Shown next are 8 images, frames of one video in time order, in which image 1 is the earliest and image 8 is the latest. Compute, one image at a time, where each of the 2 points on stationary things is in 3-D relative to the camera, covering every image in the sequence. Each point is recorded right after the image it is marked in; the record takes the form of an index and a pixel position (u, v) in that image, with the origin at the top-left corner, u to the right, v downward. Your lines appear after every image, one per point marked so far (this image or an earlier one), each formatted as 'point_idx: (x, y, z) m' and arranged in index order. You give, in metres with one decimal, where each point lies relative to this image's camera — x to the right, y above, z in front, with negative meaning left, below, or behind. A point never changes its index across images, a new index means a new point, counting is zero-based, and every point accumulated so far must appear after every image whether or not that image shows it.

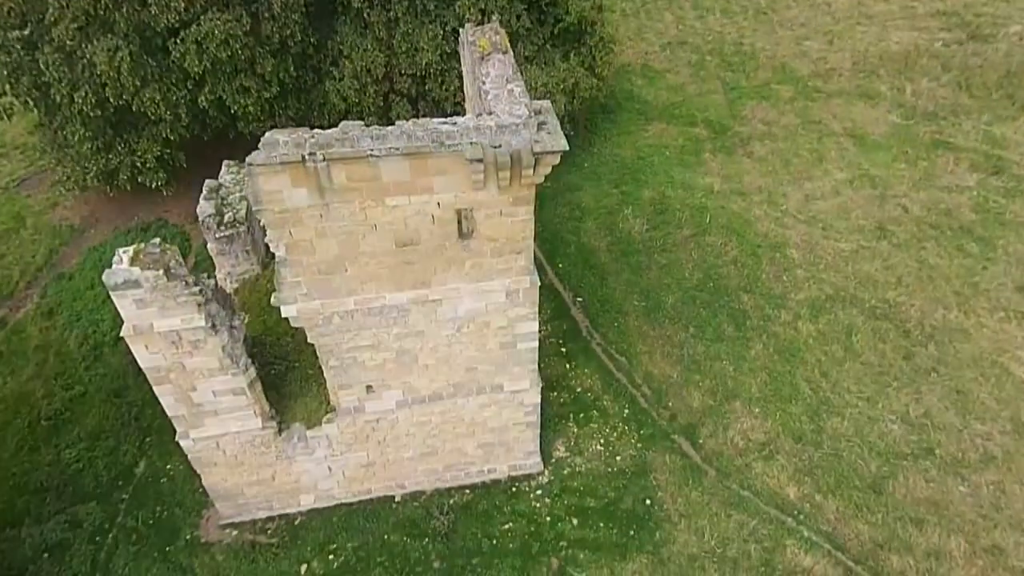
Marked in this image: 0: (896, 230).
0: (+5.4, +0.8, +11.4) m
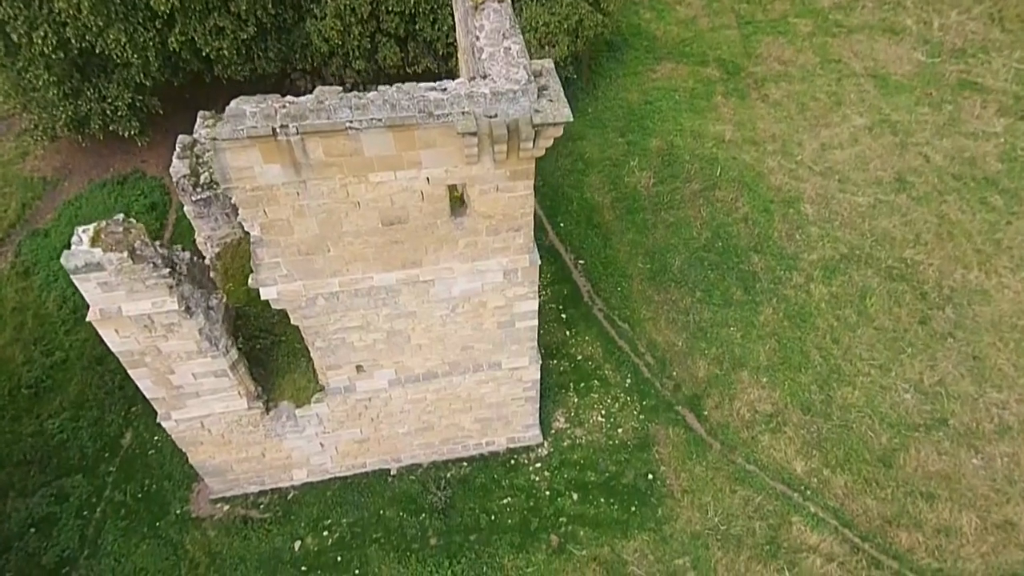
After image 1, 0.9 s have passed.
0: (+5.3, +1.4, +10.8) m
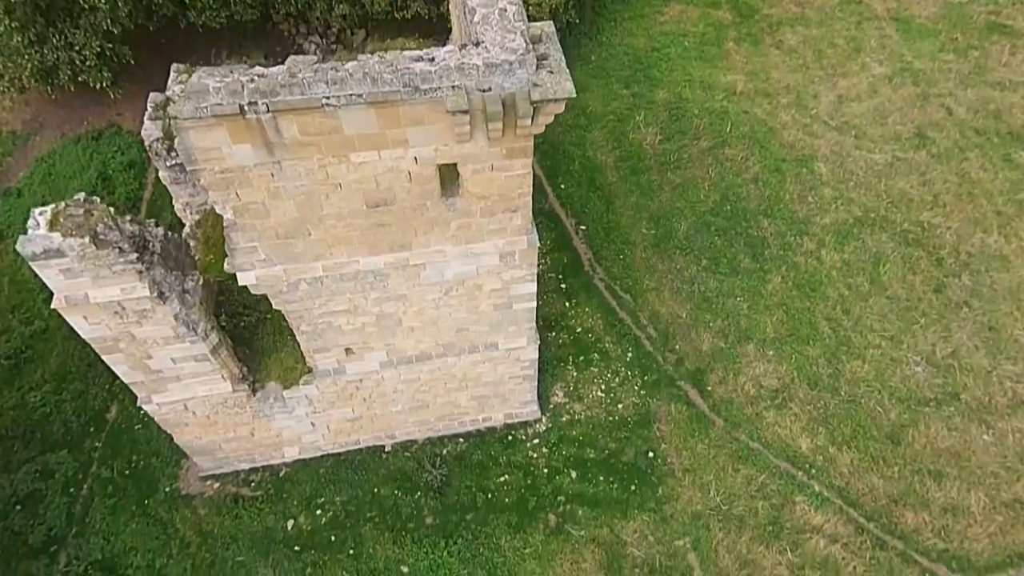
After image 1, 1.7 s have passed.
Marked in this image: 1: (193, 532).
0: (+5.3, +1.9, +10.2) m
1: (-3.2, -2.4, +8.0) m
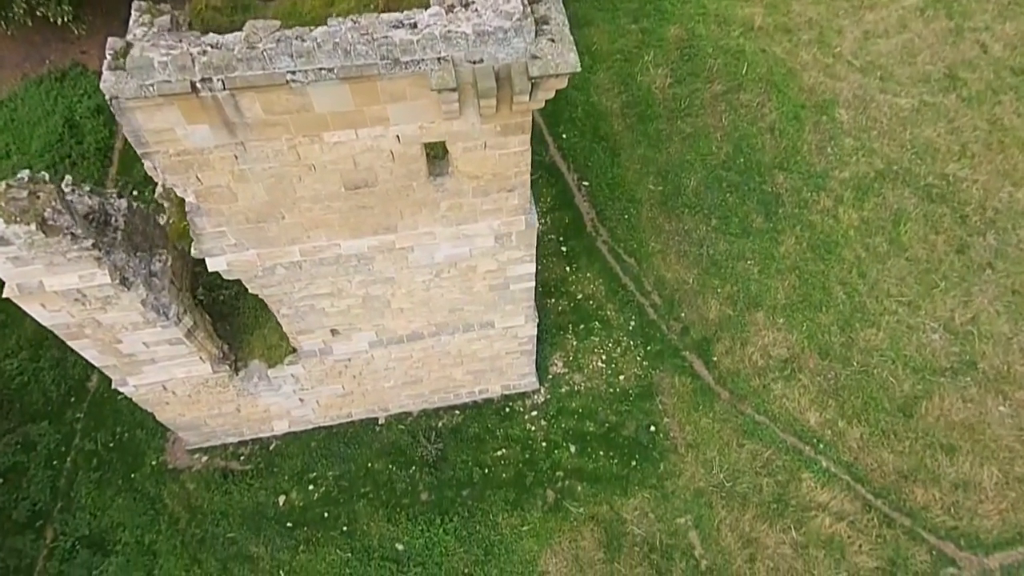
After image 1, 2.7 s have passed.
0: (+5.3, +2.4, +9.4) m
1: (-3.2, -2.1, +7.8) m
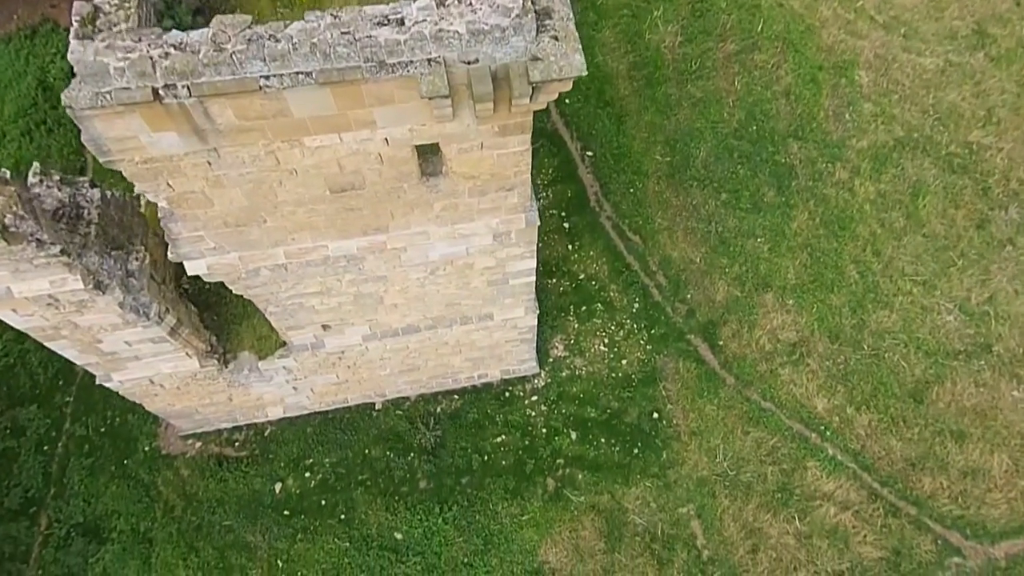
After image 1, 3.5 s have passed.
0: (+5.3, +2.7, +8.8) m
1: (-3.2, -2.0, +7.7) m
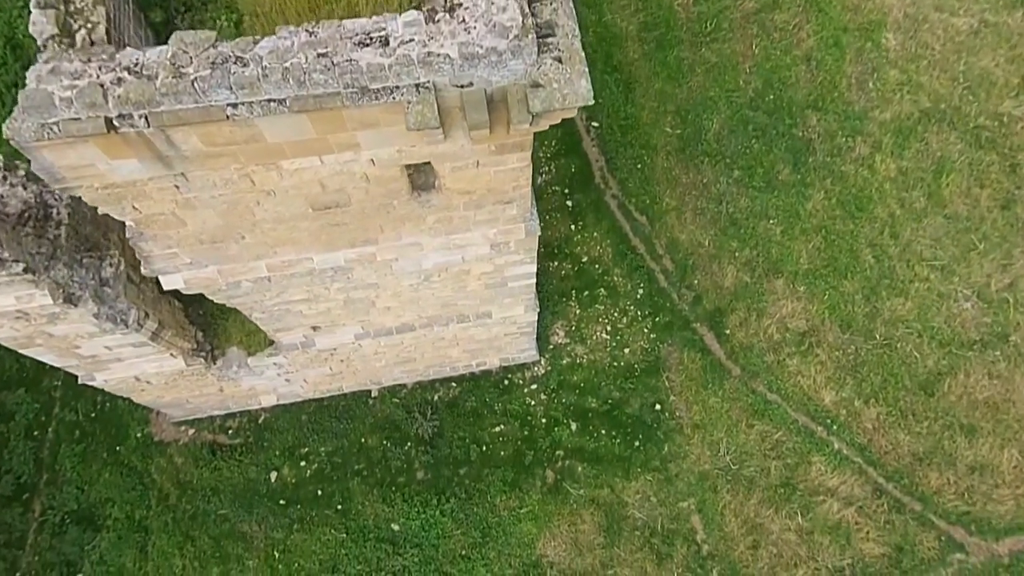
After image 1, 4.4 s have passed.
0: (+5.3, +2.9, +8.1) m
1: (-3.2, -1.8, +7.6) m
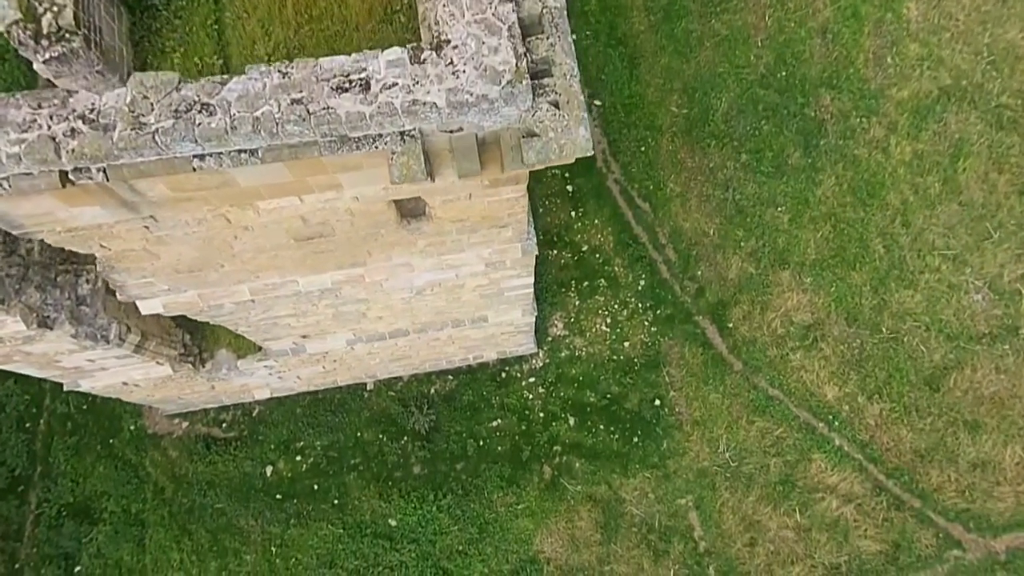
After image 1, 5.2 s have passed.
0: (+5.3, +3.0, +7.6) m
1: (-3.2, -1.8, +7.6) m
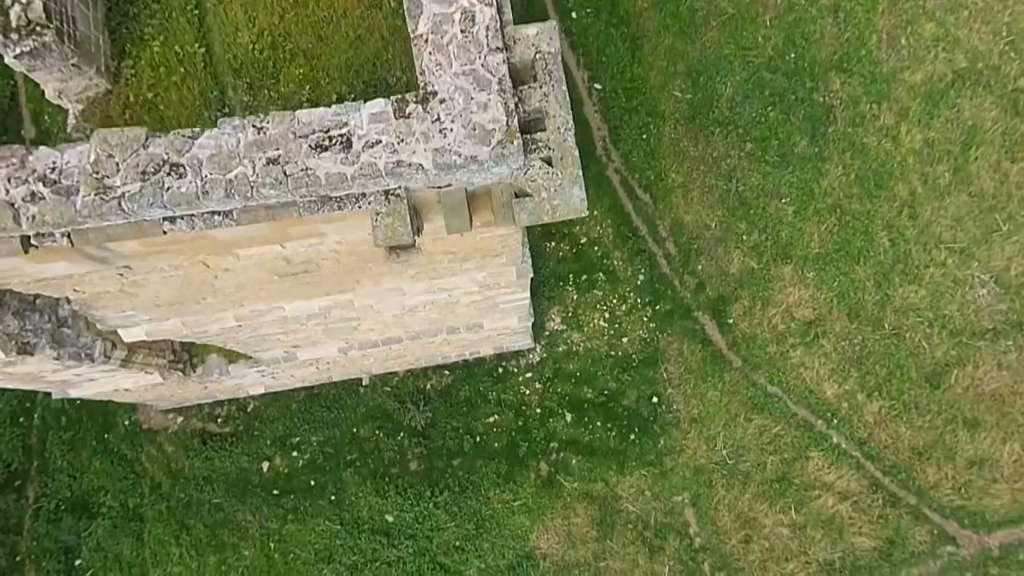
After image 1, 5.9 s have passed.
0: (+5.2, +3.1, +7.2) m
1: (-3.3, -1.7, +7.6) m
